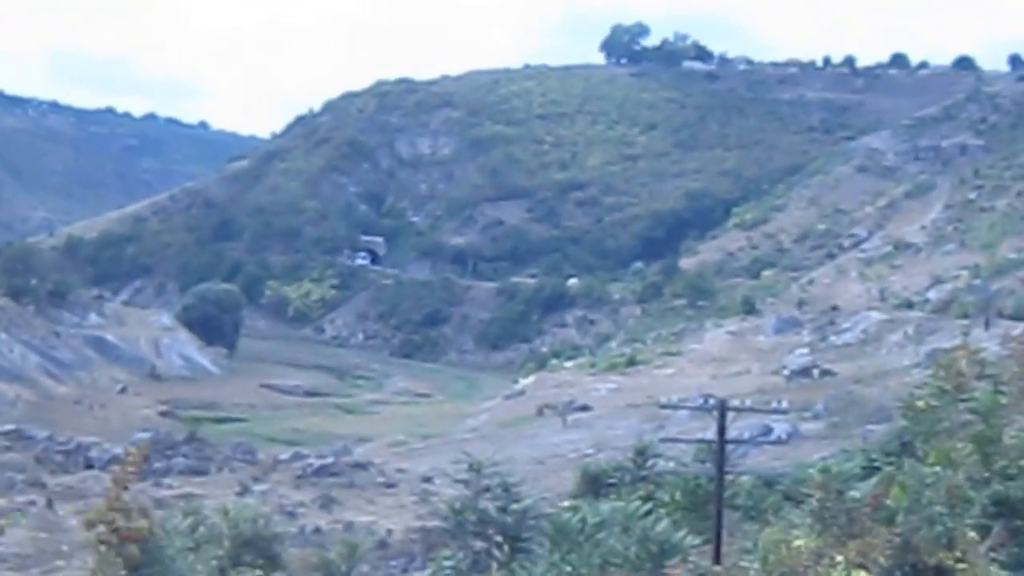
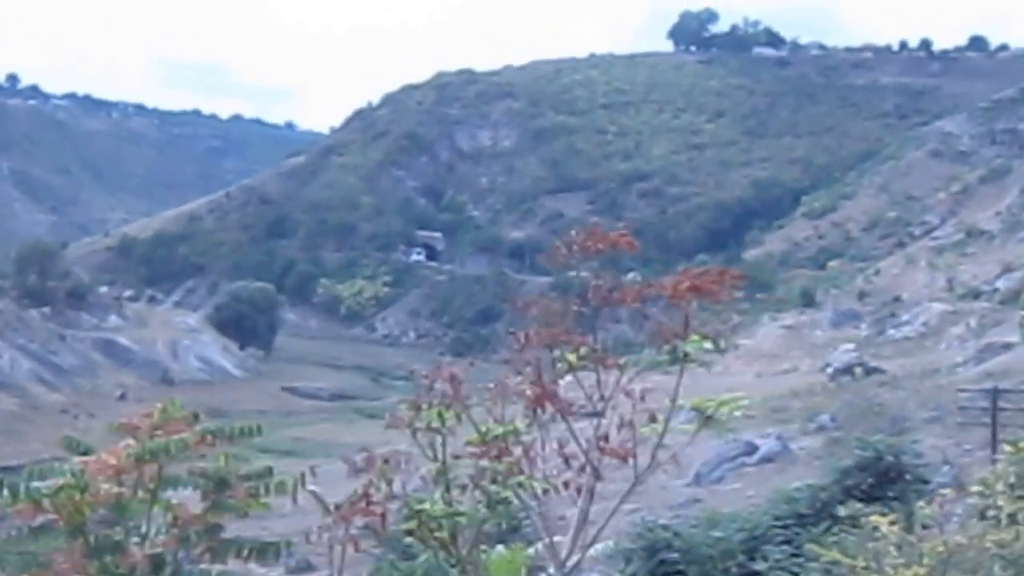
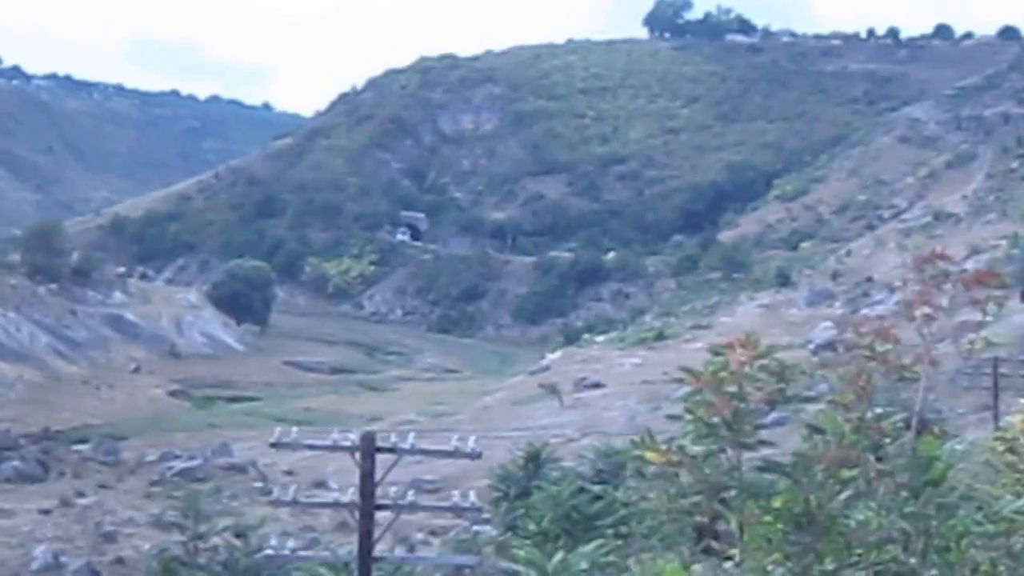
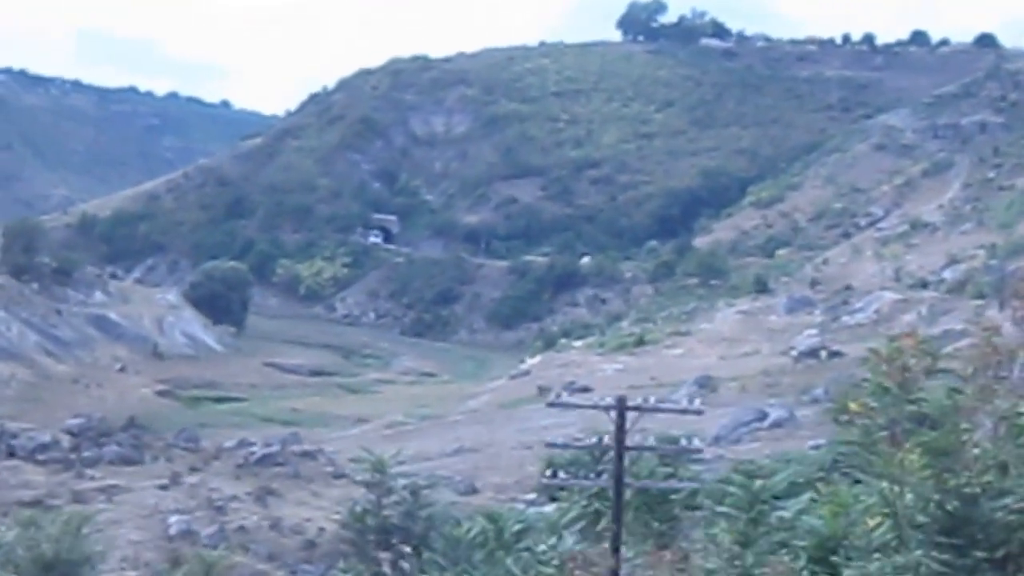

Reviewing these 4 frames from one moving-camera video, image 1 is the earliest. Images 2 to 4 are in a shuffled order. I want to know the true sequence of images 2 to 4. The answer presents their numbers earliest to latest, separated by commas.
4, 3, 2
